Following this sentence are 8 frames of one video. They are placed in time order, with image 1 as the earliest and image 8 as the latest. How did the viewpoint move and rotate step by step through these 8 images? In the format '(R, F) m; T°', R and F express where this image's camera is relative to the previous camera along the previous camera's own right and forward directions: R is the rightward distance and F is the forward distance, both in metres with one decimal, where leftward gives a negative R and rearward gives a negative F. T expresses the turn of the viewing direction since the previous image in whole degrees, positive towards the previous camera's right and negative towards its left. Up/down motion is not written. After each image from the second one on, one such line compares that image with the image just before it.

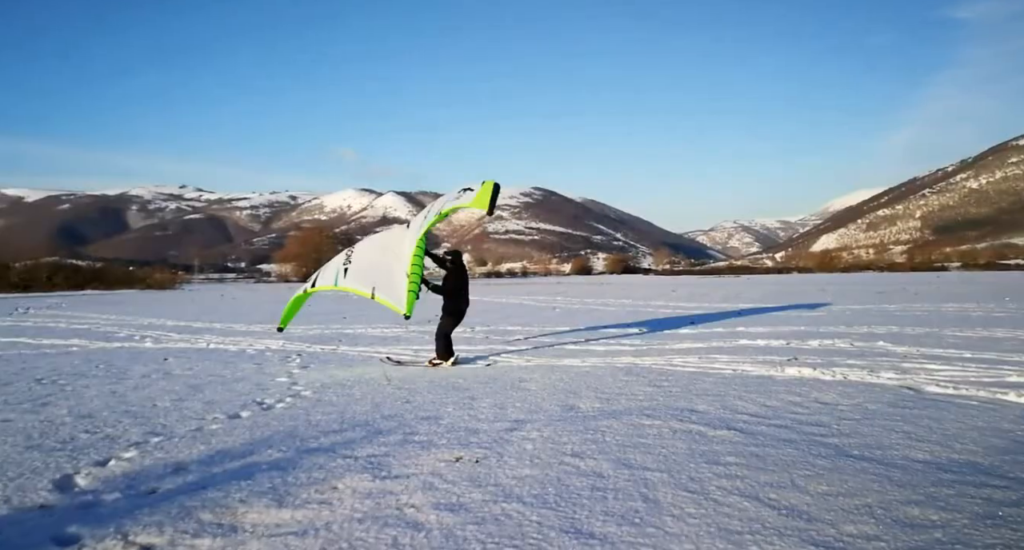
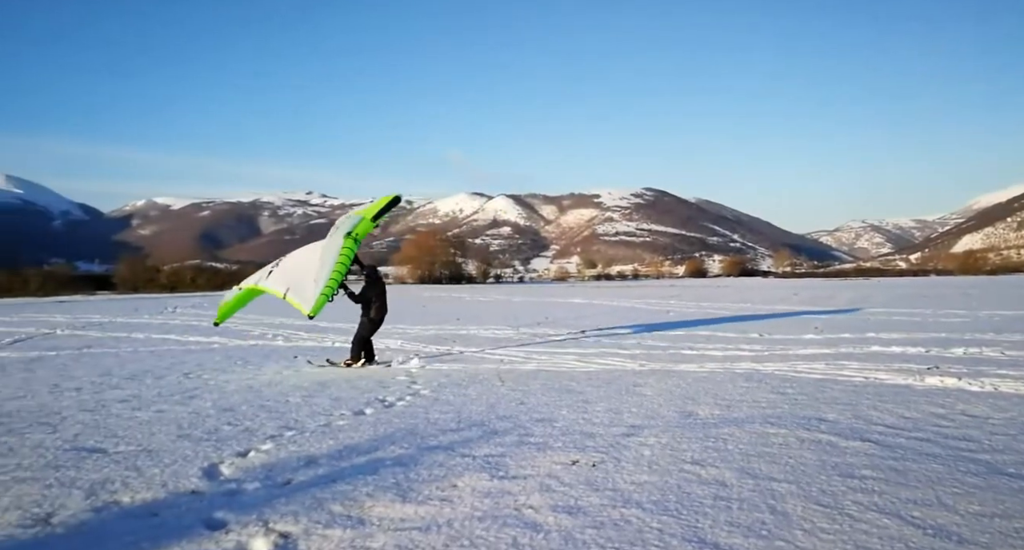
(-0.4, 0.0) m; -8°
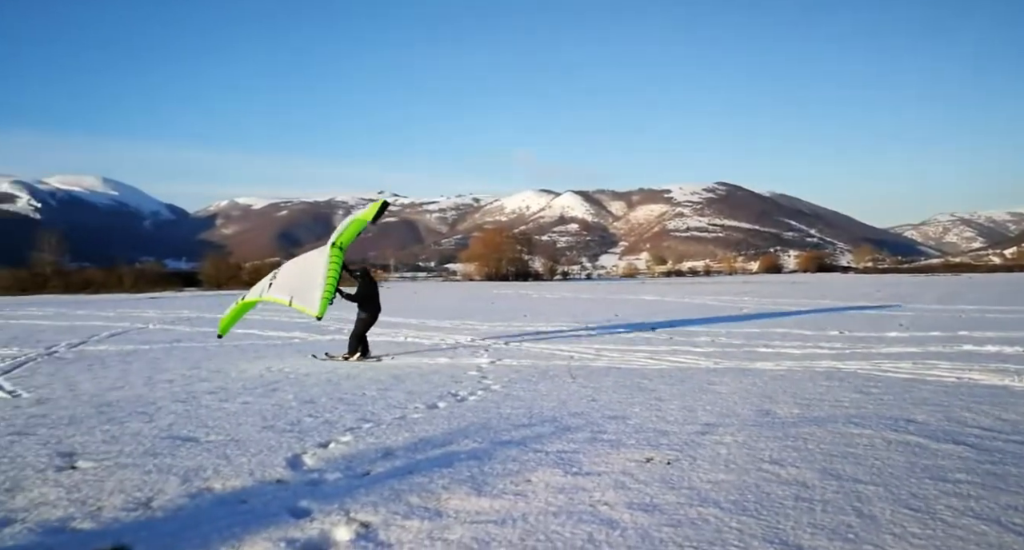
(-0.3, 0.0) m; -5°
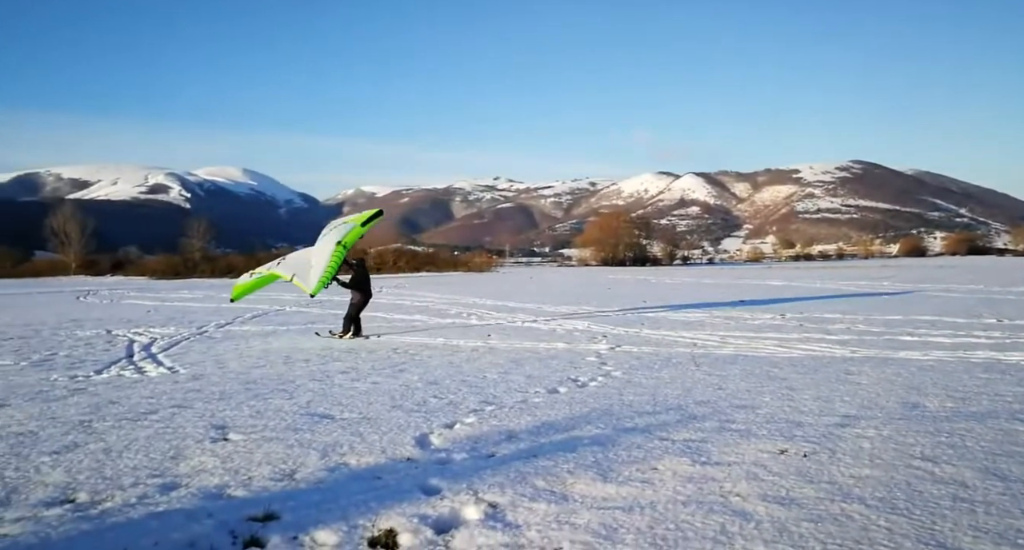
(-0.5, 0.0) m; -8°
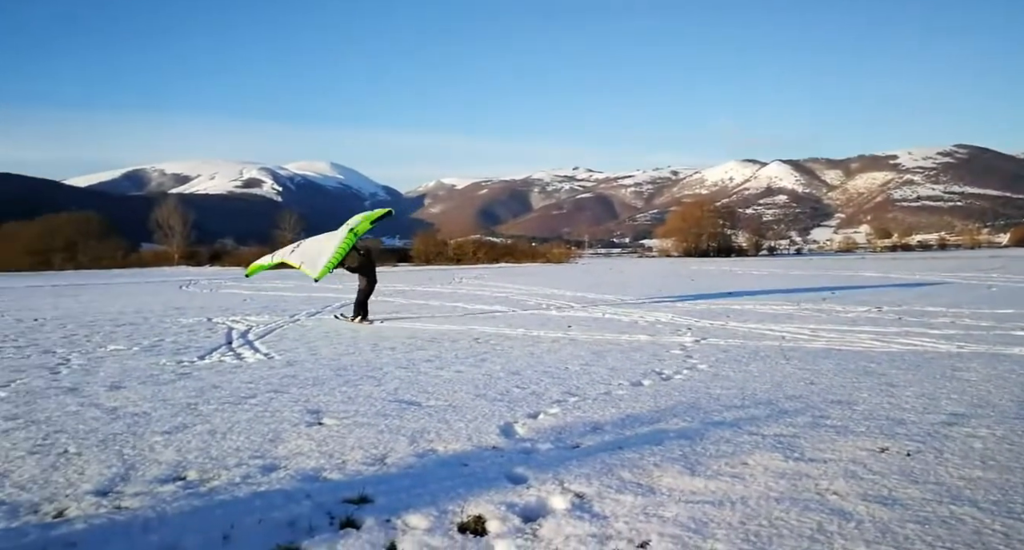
(-0.3, 0.0) m; -5°
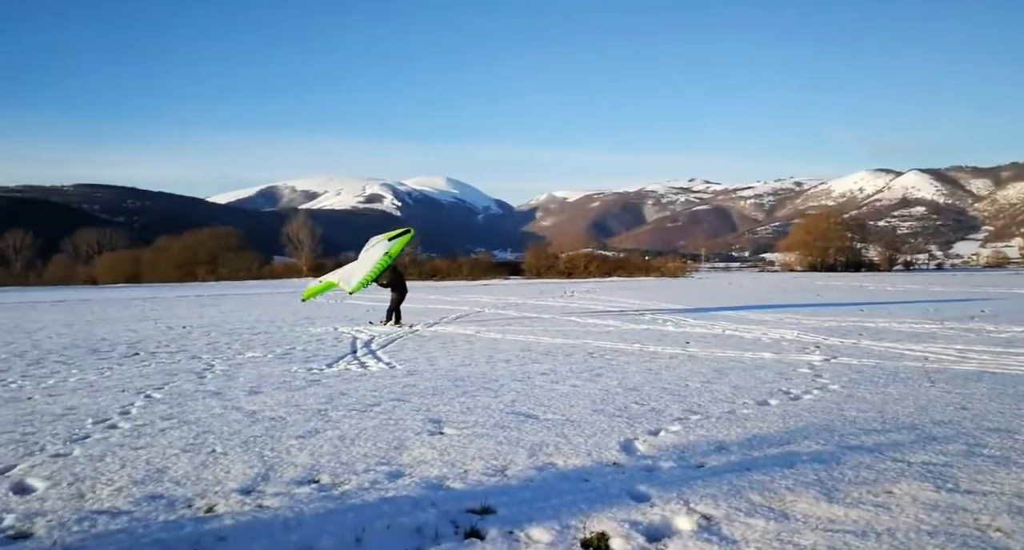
(-0.5, 0.0) m; -7°
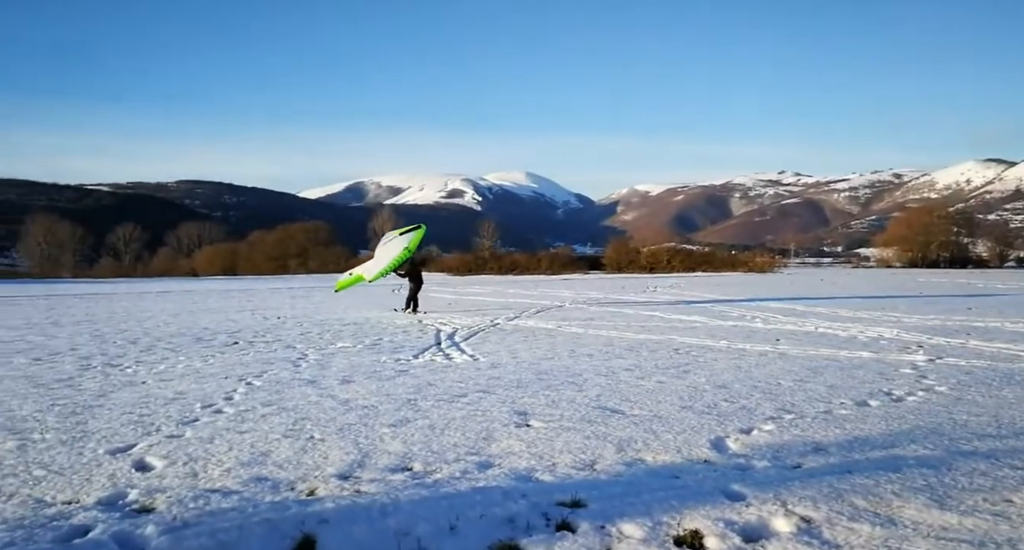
(-0.5, 0.0) m; -5°
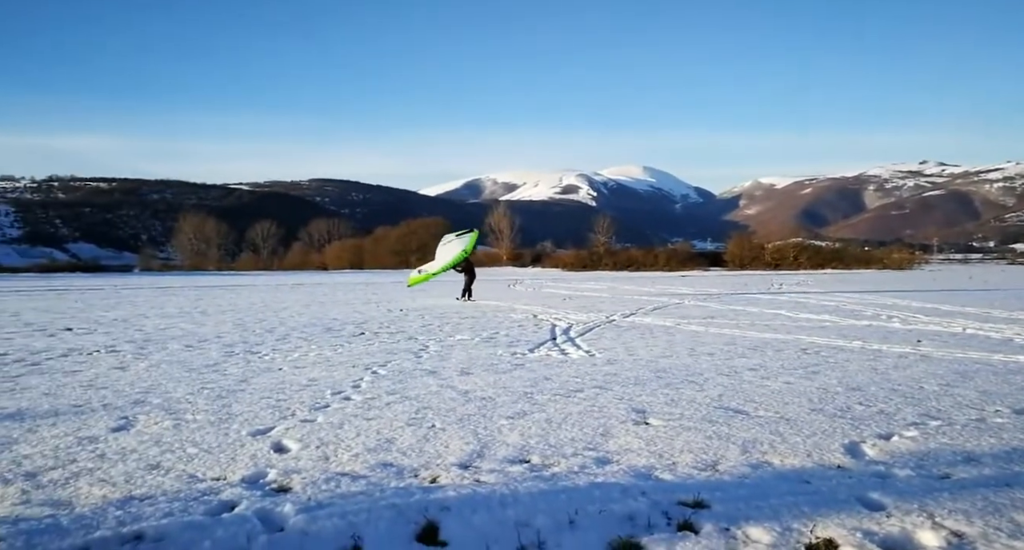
(-0.3, 0.0) m; -8°
